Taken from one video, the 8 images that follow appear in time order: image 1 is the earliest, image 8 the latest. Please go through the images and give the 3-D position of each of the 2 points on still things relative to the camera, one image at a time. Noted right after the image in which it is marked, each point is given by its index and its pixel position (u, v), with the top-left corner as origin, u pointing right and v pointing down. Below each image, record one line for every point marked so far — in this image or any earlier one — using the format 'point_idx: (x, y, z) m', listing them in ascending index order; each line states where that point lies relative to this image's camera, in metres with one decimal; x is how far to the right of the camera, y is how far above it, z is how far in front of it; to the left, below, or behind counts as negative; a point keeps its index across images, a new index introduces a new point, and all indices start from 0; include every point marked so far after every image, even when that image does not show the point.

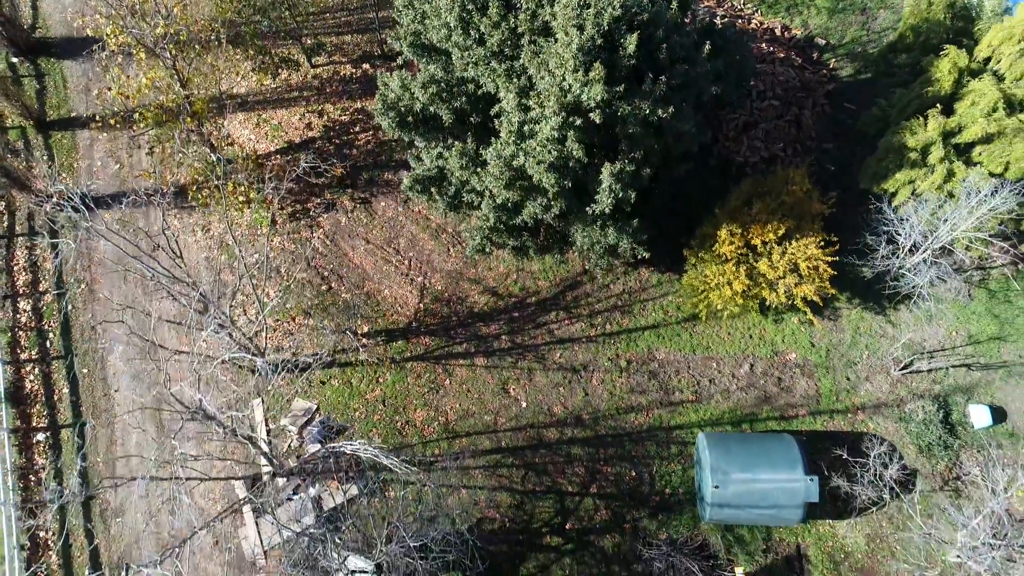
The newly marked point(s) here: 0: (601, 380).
0: (+1.0, -1.1, +13.2) m
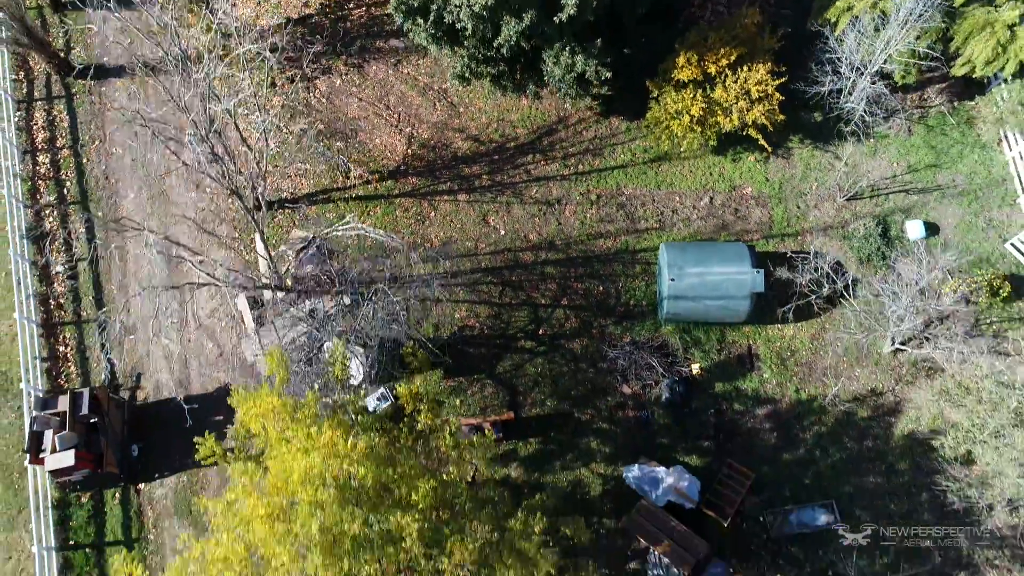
0: (+0.8, +1.0, +14.4) m
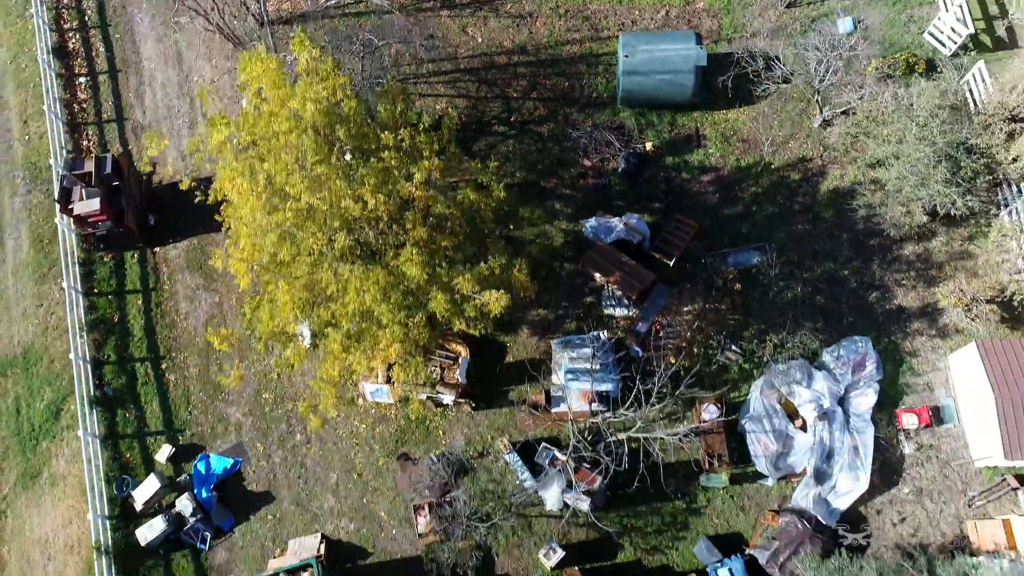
0: (+0.5, +3.8, +16.1) m
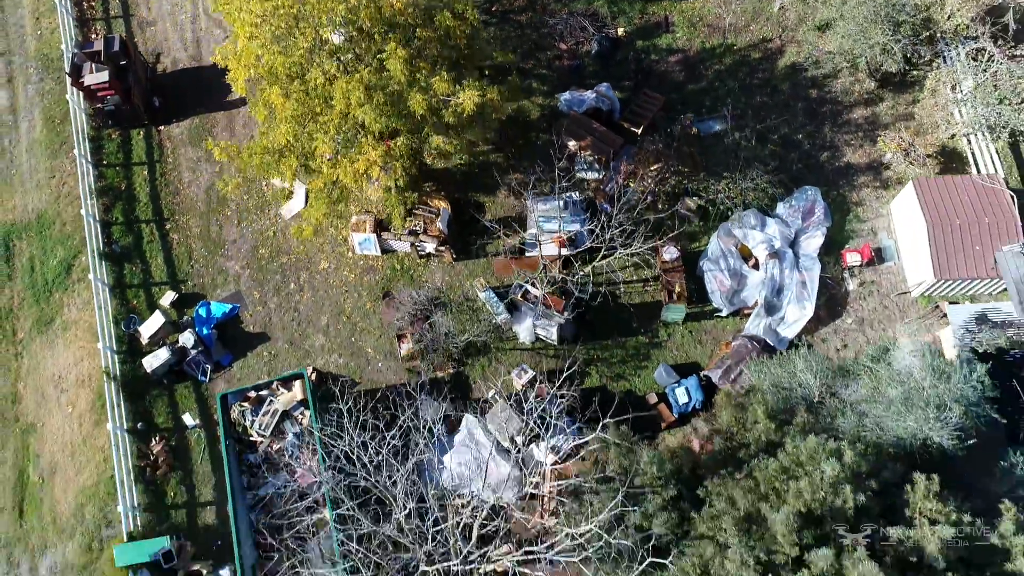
0: (+0.2, +5.5, +17.1) m
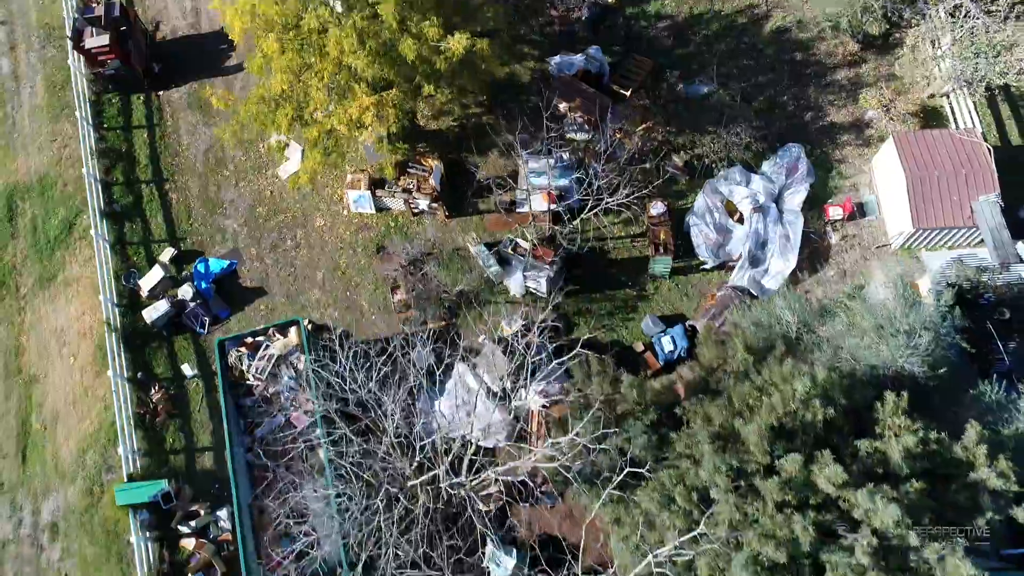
0: (+0.1, +6.0, +17.4) m
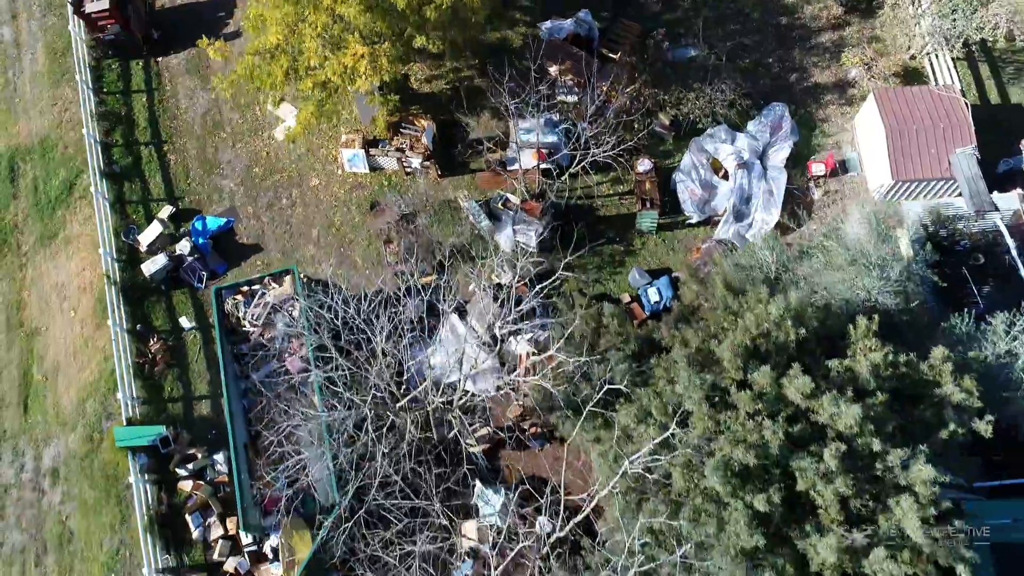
0: (0.0, +6.6, +17.8) m
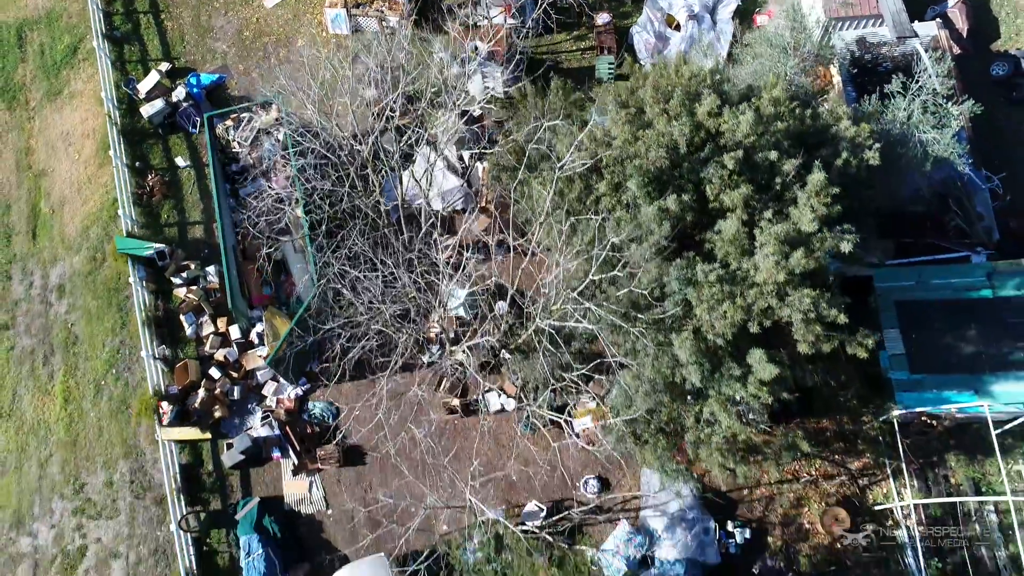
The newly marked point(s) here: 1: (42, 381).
0: (-0.4, +8.6, +18.9) m
1: (-5.4, -1.1, +13.0) m
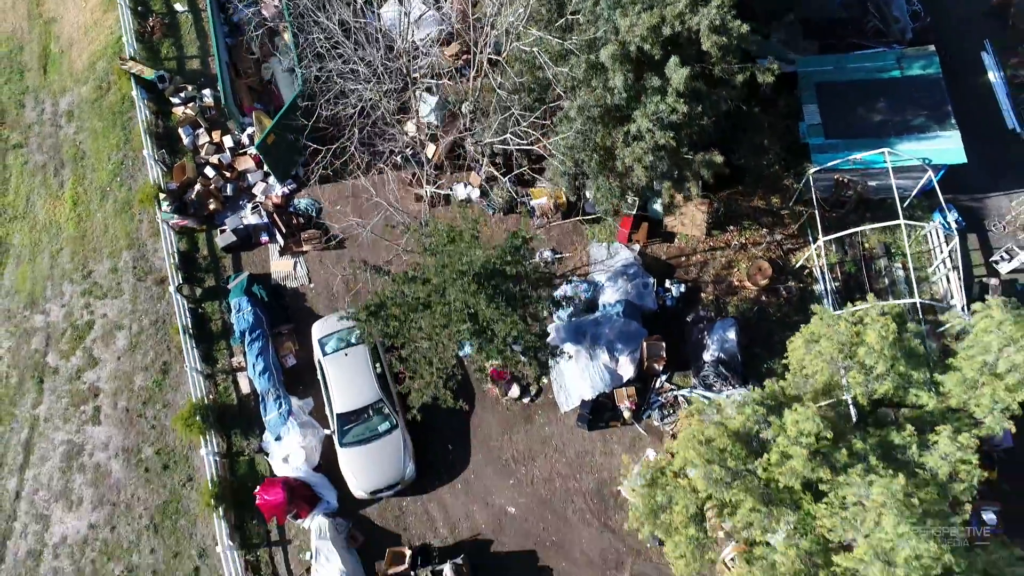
0: (-0.8, +10.9, +20.2) m
1: (-5.8, +1.2, +14.3) m
